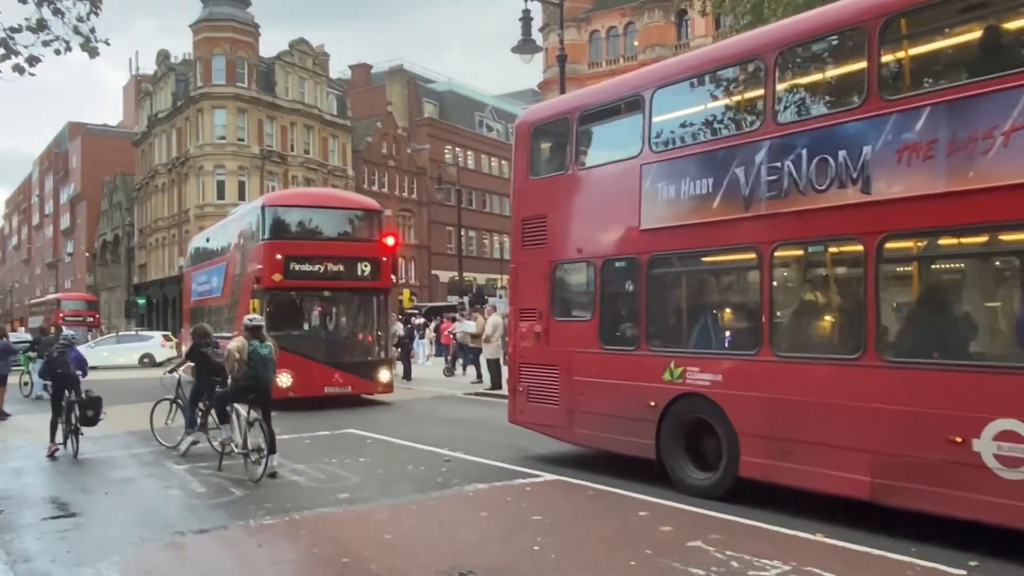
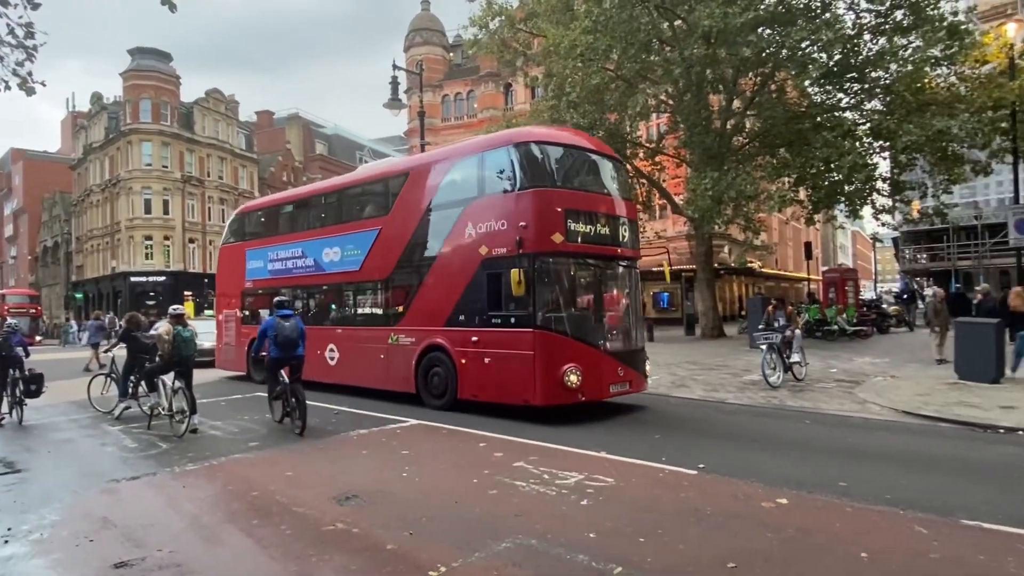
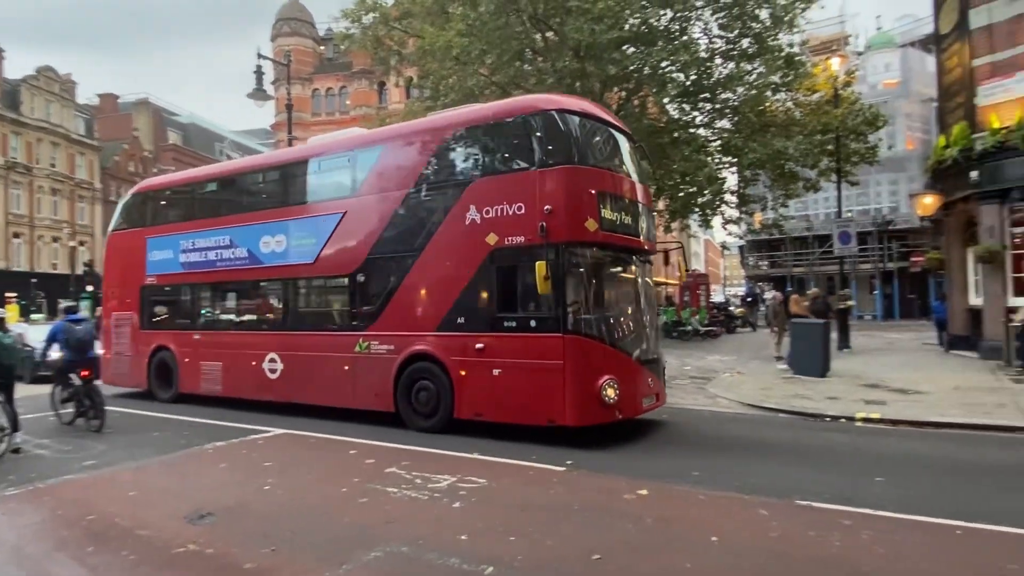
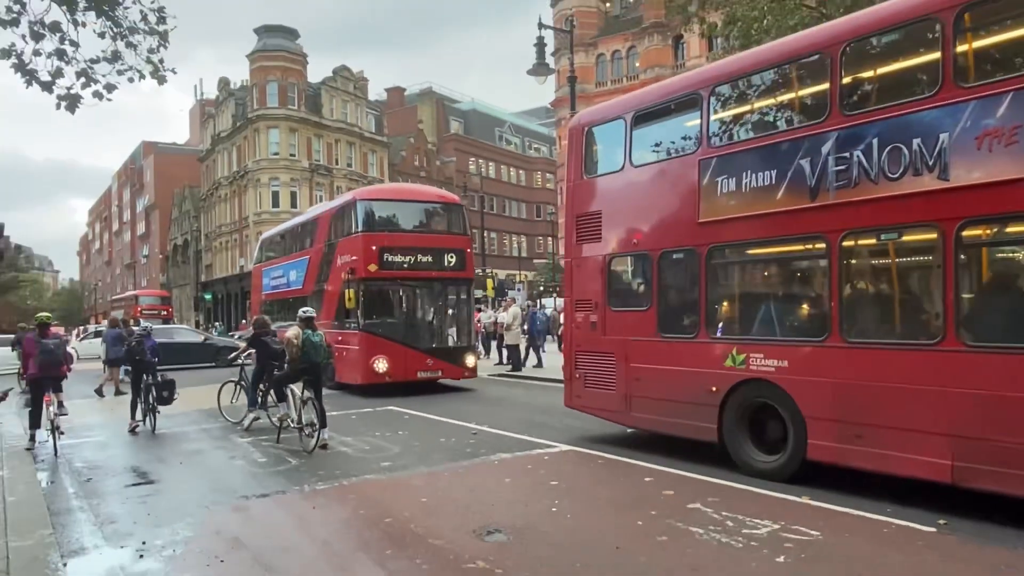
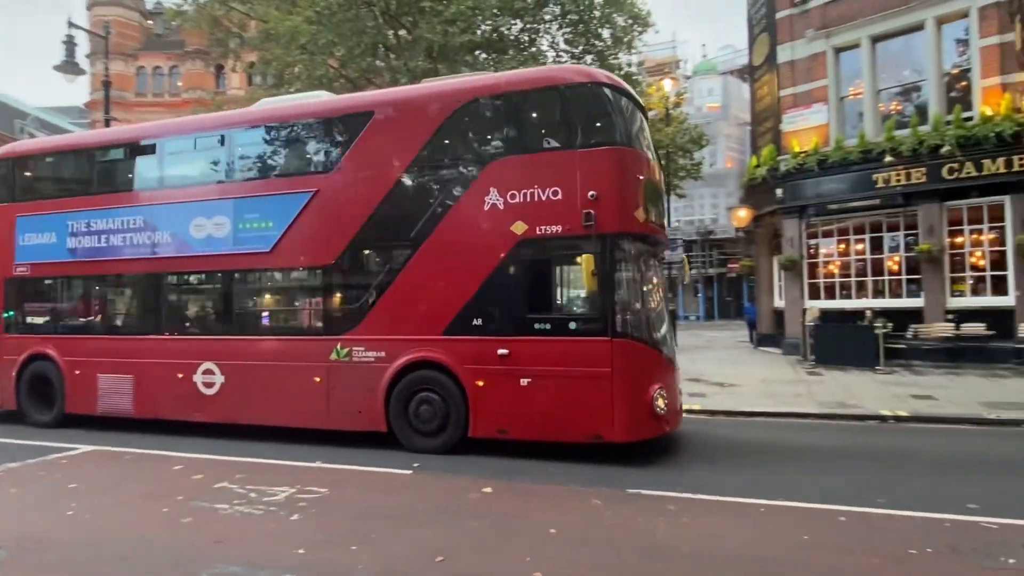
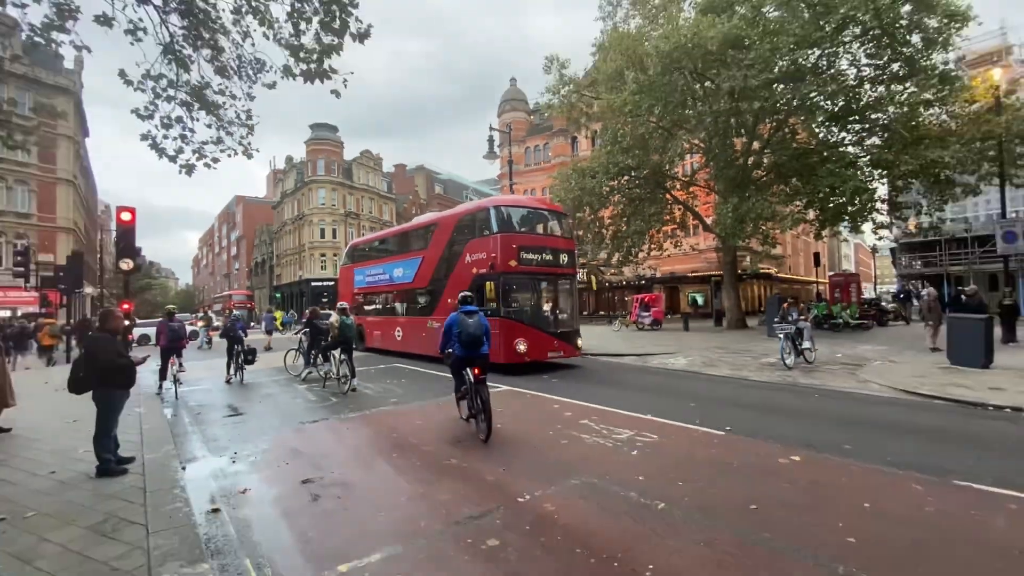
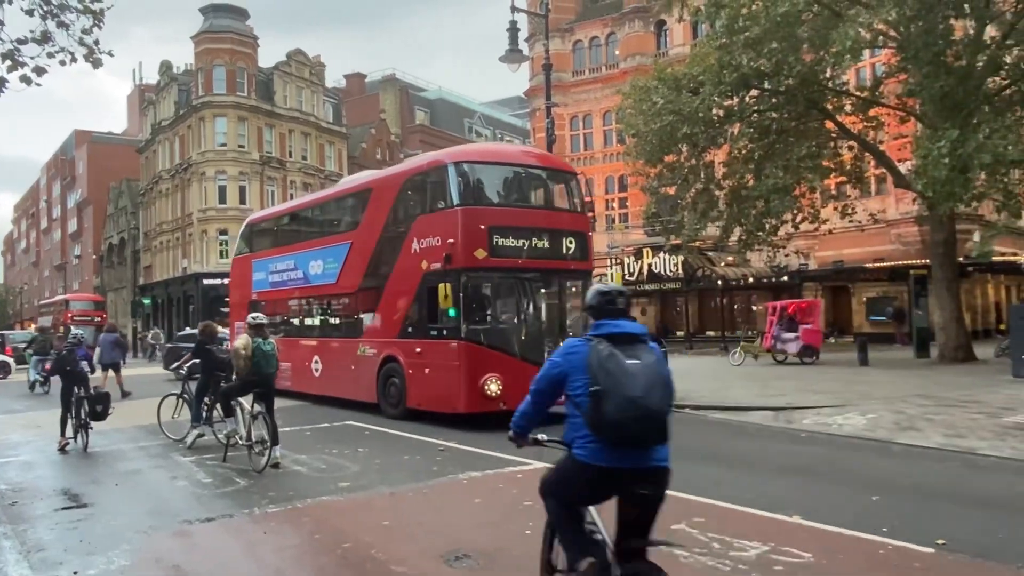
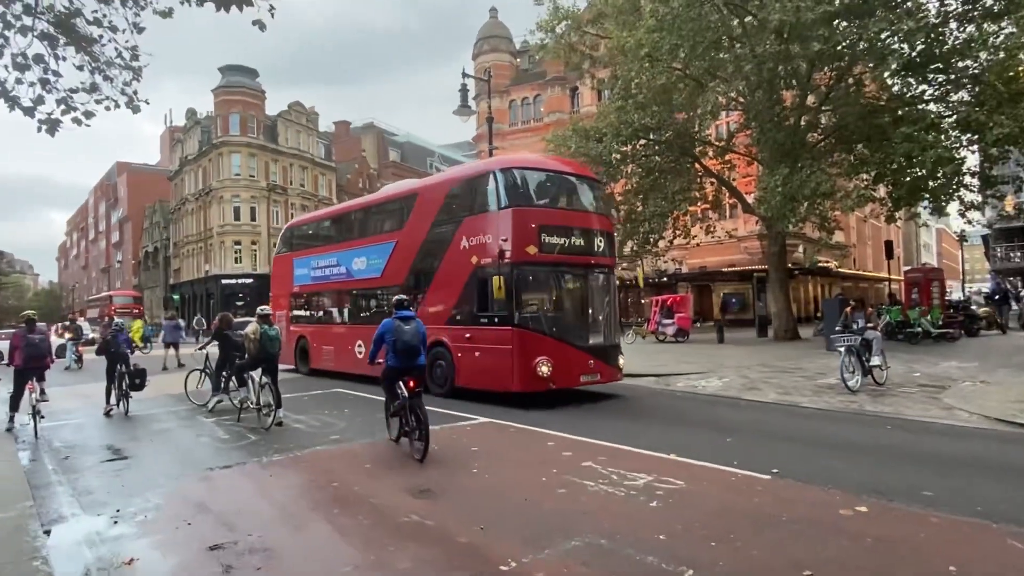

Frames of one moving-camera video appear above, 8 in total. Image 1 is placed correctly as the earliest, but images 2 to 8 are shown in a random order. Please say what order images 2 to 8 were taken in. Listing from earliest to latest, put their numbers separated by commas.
4, 7, 6, 8, 2, 3, 5
